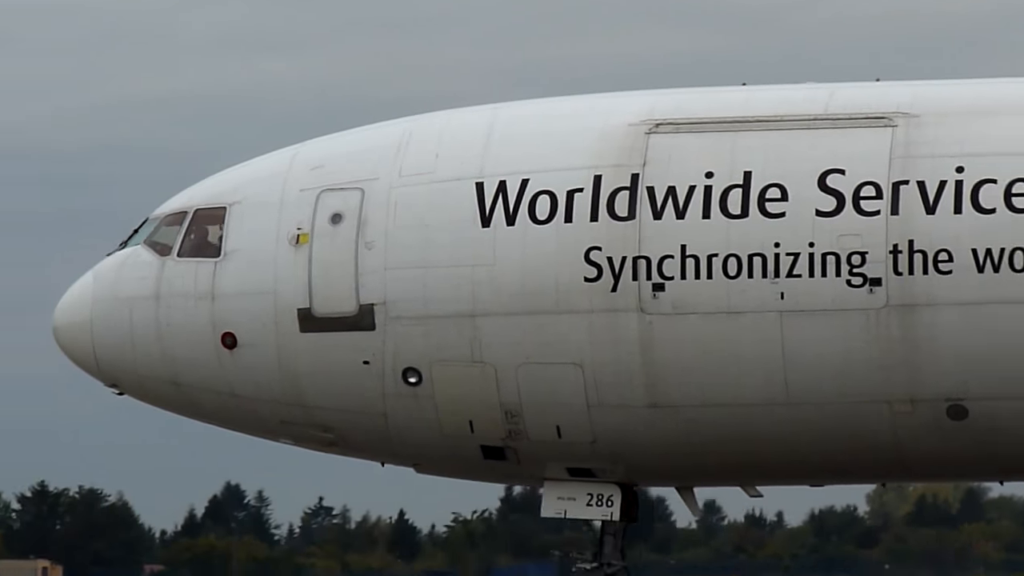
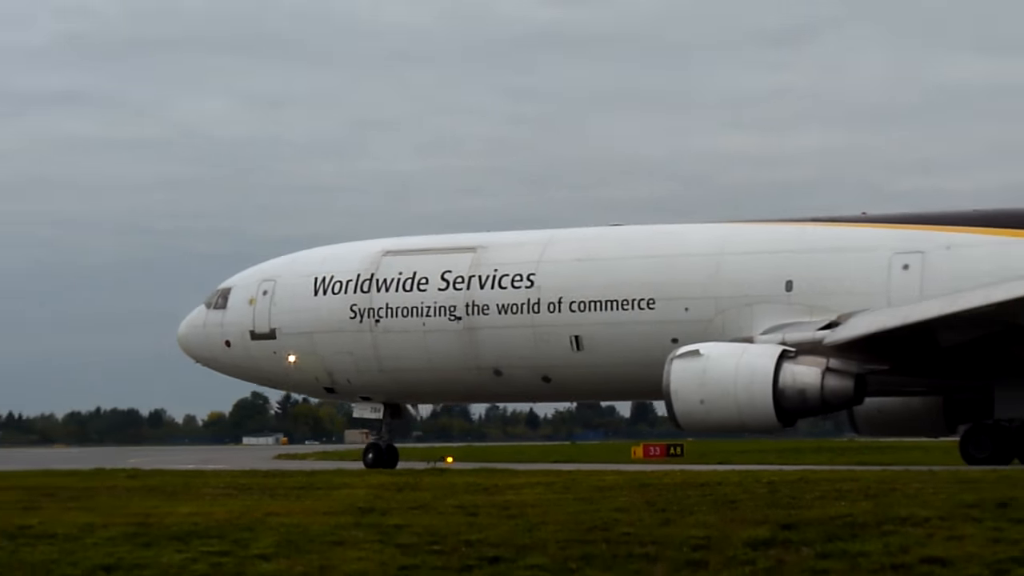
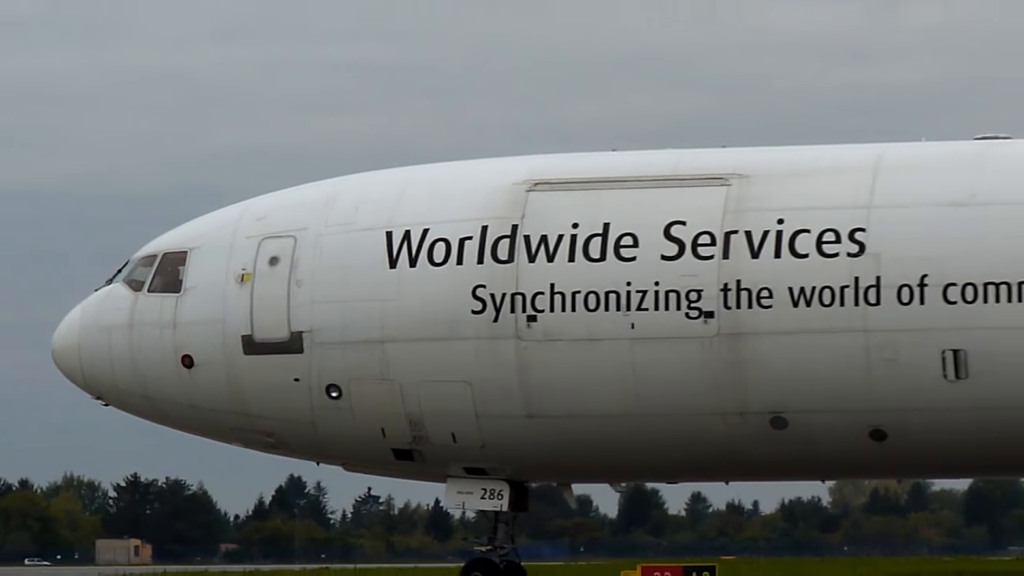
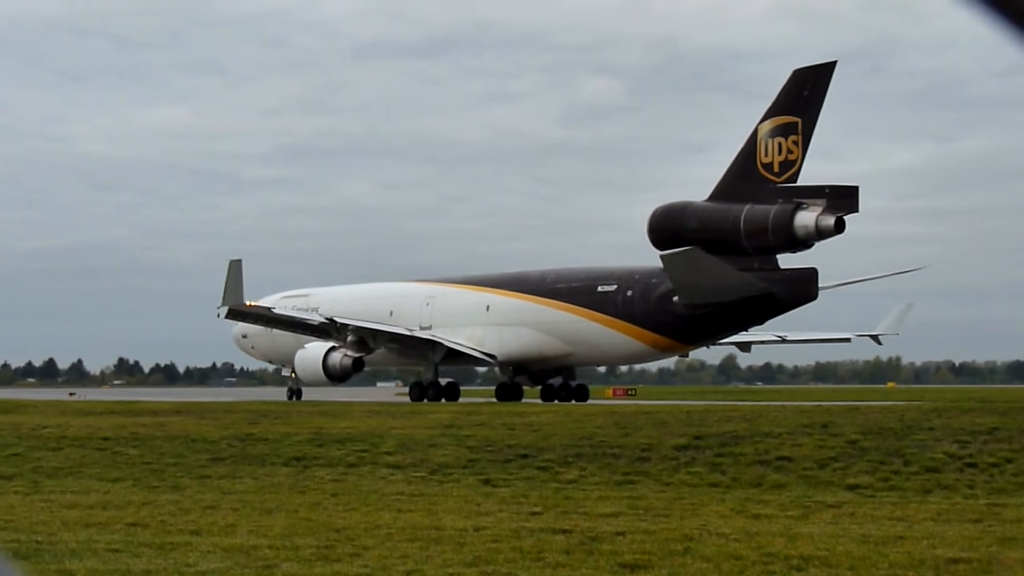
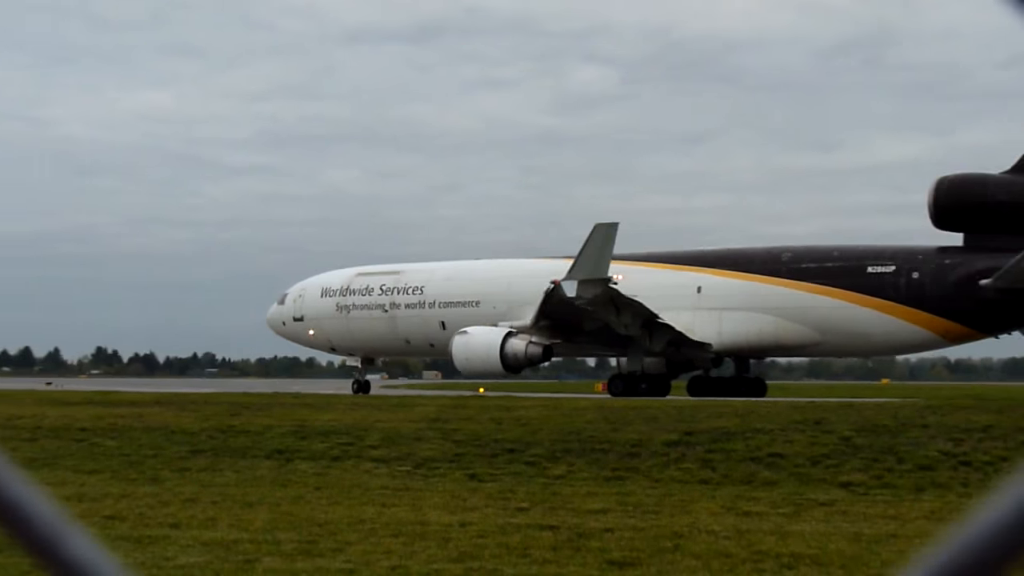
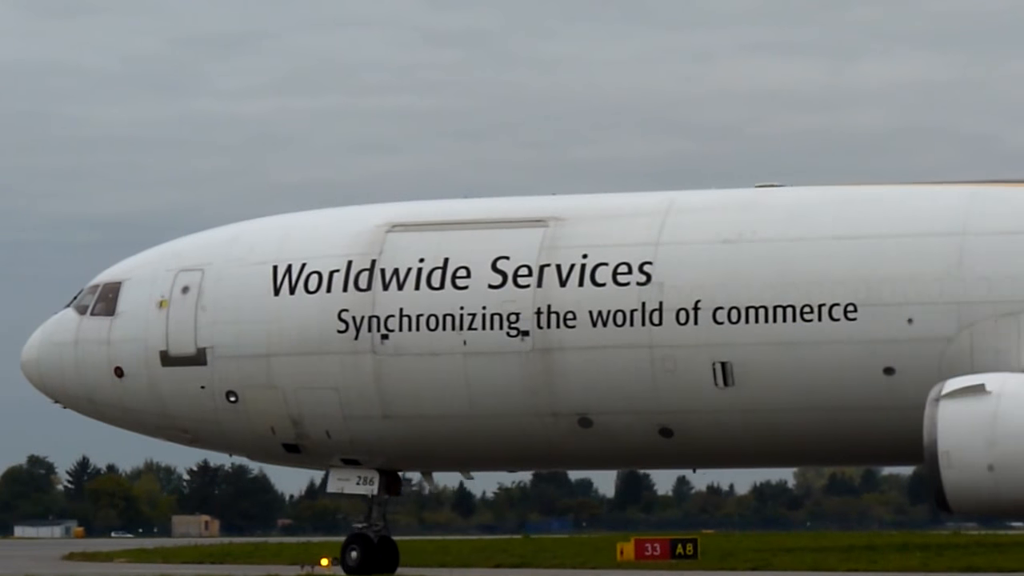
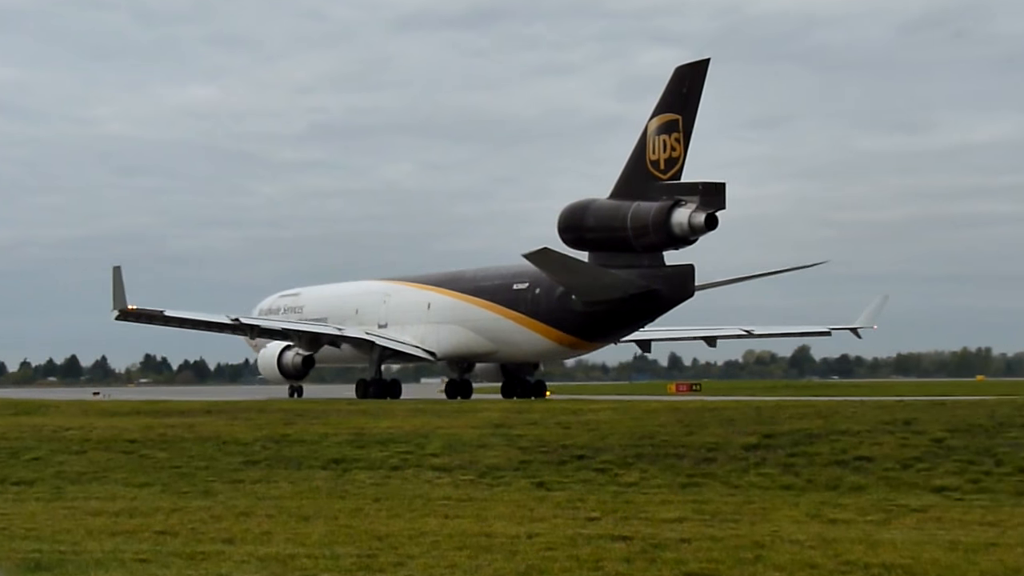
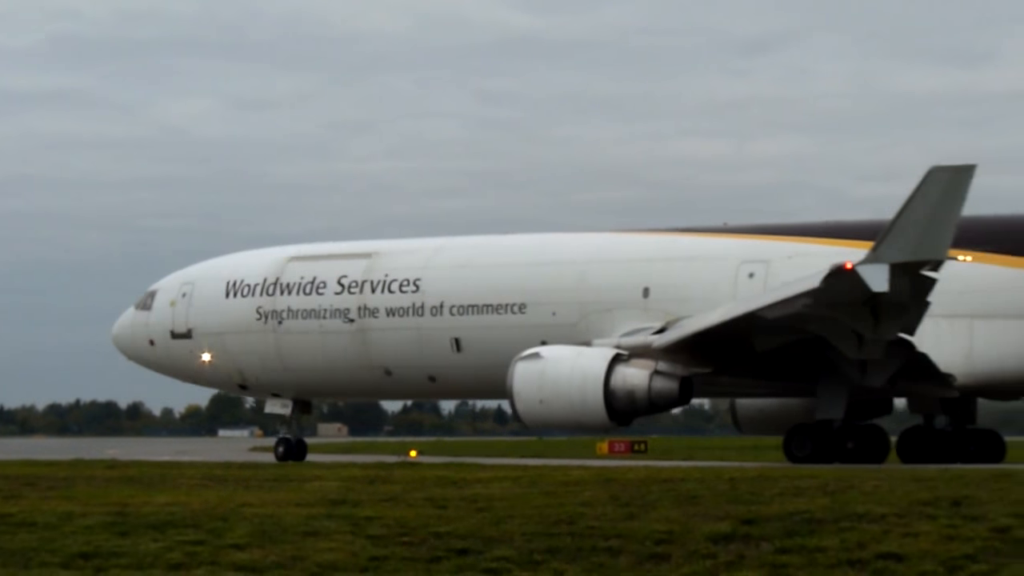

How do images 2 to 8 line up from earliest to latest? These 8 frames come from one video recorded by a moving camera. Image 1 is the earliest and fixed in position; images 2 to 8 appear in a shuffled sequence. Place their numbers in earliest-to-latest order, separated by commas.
3, 6, 2, 8, 5, 4, 7
